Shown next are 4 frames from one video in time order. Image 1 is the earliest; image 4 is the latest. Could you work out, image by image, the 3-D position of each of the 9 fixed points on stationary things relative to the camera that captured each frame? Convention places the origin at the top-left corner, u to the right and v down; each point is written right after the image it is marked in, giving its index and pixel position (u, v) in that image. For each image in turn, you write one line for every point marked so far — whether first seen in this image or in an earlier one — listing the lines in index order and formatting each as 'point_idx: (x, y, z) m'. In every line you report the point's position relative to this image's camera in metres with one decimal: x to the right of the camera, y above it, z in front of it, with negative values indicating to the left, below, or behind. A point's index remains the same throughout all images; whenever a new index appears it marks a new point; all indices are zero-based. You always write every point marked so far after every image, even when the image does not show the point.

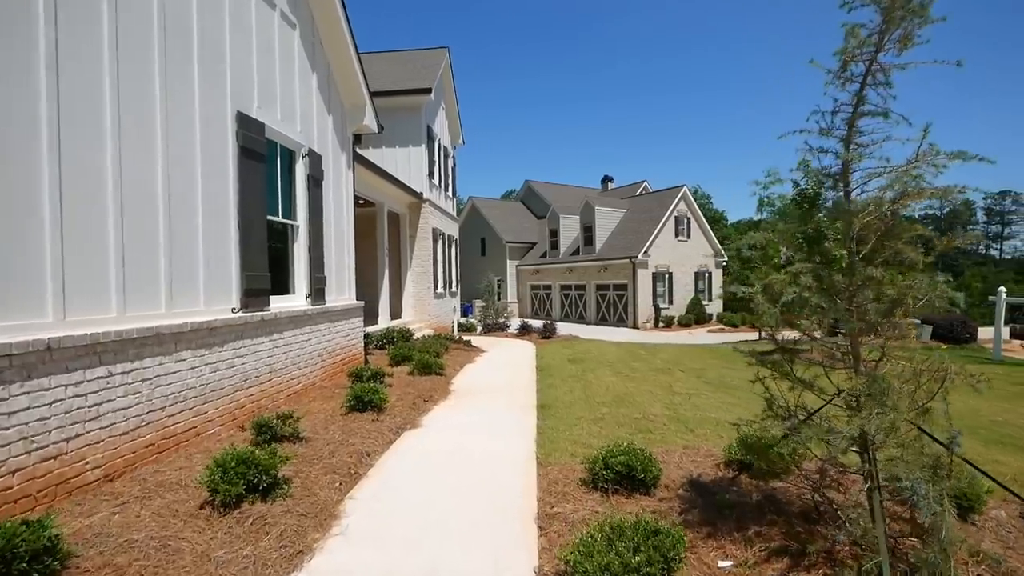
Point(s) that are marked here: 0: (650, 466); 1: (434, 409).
0: (+1.2, -1.6, +4.2) m
1: (-1.2, -1.9, +7.3) m
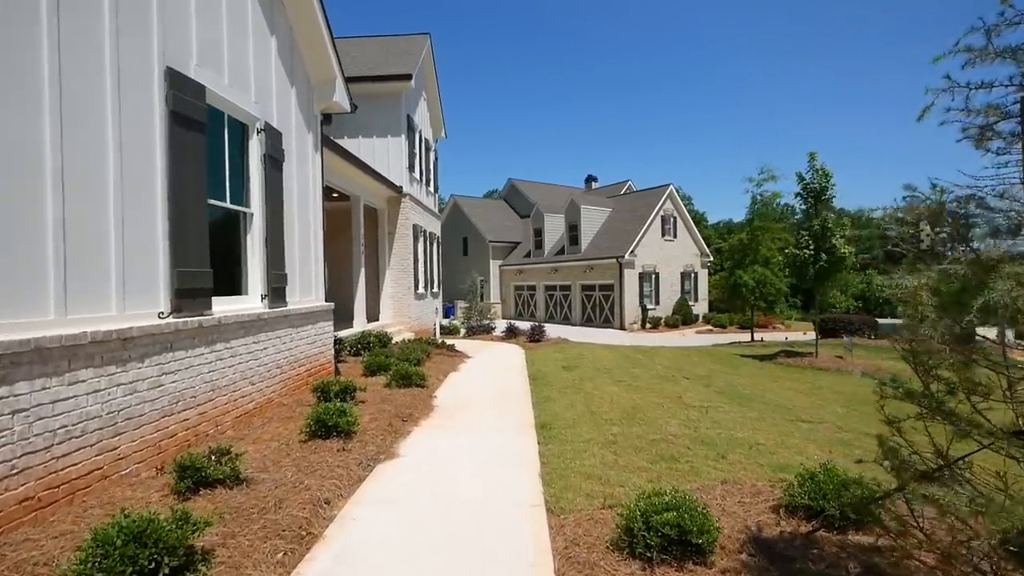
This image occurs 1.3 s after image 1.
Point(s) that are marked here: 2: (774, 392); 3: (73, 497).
0: (+1.3, -1.6, +3.2) m
1: (-1.3, -1.8, +6.1) m
2: (+4.9, -1.9, +8.9) m
3: (-3.6, -1.7, +3.9) m
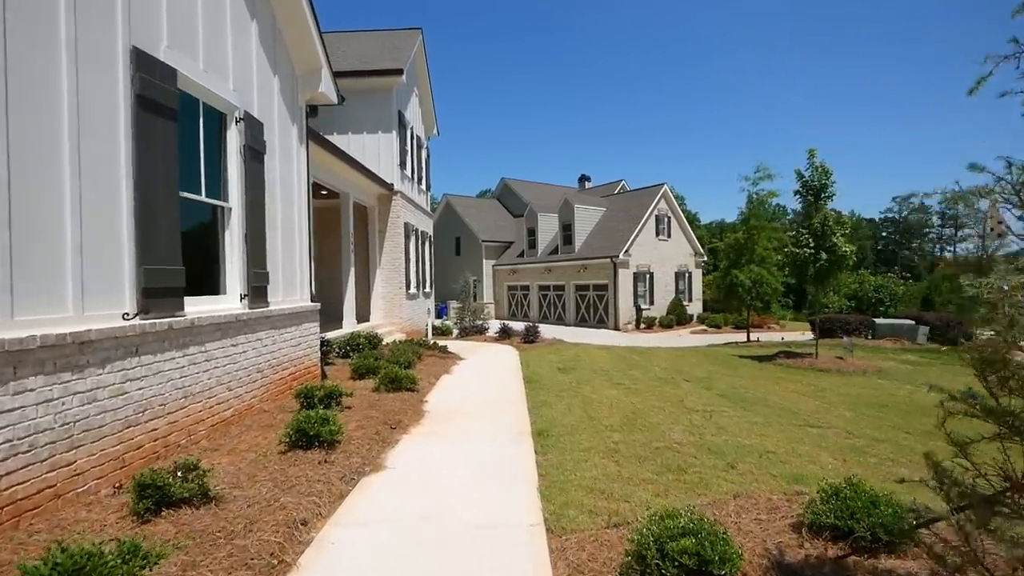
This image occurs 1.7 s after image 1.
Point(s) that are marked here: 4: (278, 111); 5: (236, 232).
0: (+1.3, -1.6, +2.8) m
1: (-1.3, -1.8, +5.8) m
2: (+4.8, -1.9, +8.6) m
3: (-3.6, -1.7, +3.5) m
4: (-3.8, +2.8, +7.6) m
5: (-3.7, +0.8, +6.4) m
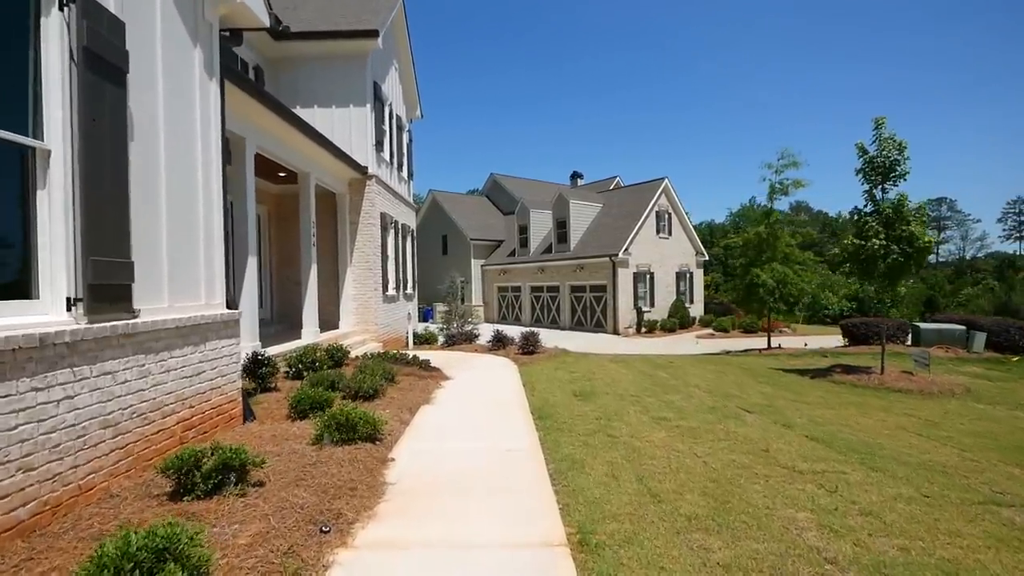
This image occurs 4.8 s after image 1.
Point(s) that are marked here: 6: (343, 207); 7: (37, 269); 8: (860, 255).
0: (+1.5, -1.5, +0.3) m
1: (-1.2, -1.8, +3.1) m
2: (+4.9, -1.9, +6.1) m
3: (-3.4, -1.7, +0.8) m
4: (-3.7, +2.8, +5.0) m
5: (-3.6, +0.8, +3.8) m
6: (-5.3, +2.5, +14.9) m
7: (-3.7, +0.1, +3.7) m
8: (+7.6, +0.7, +10.4) m
